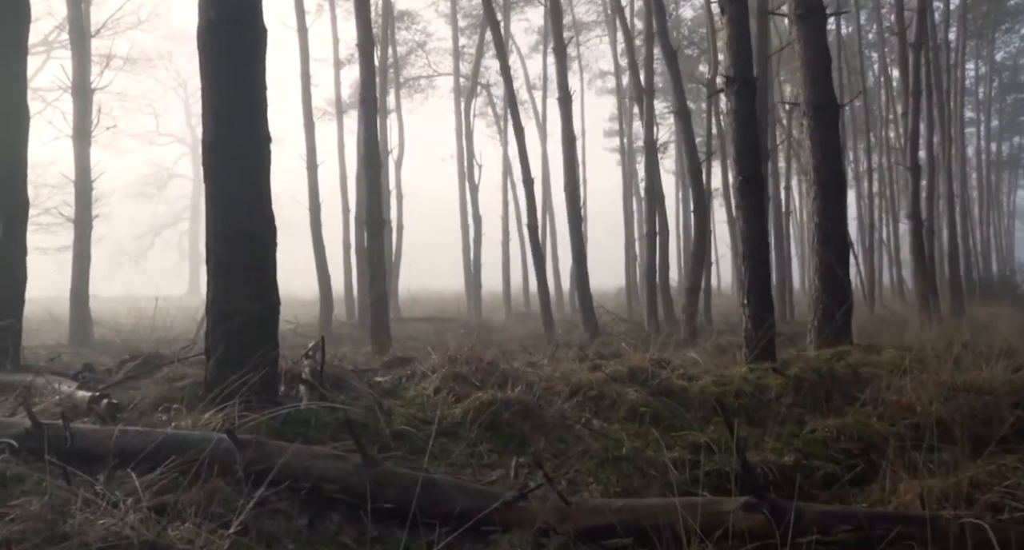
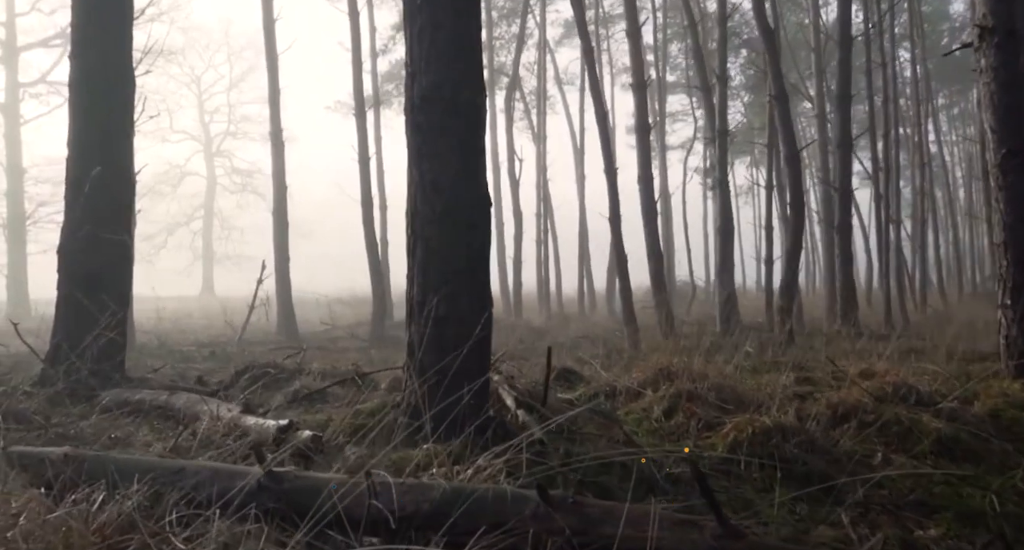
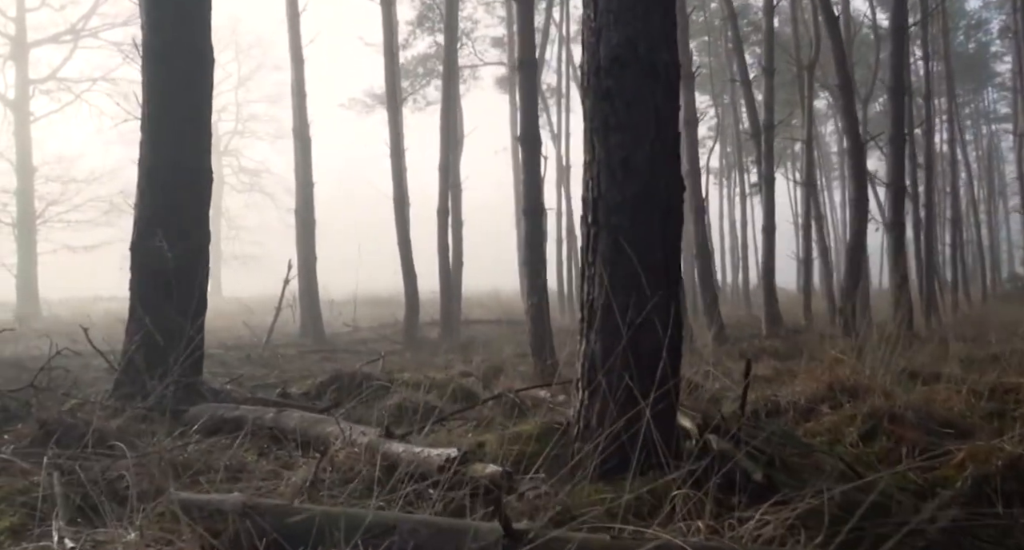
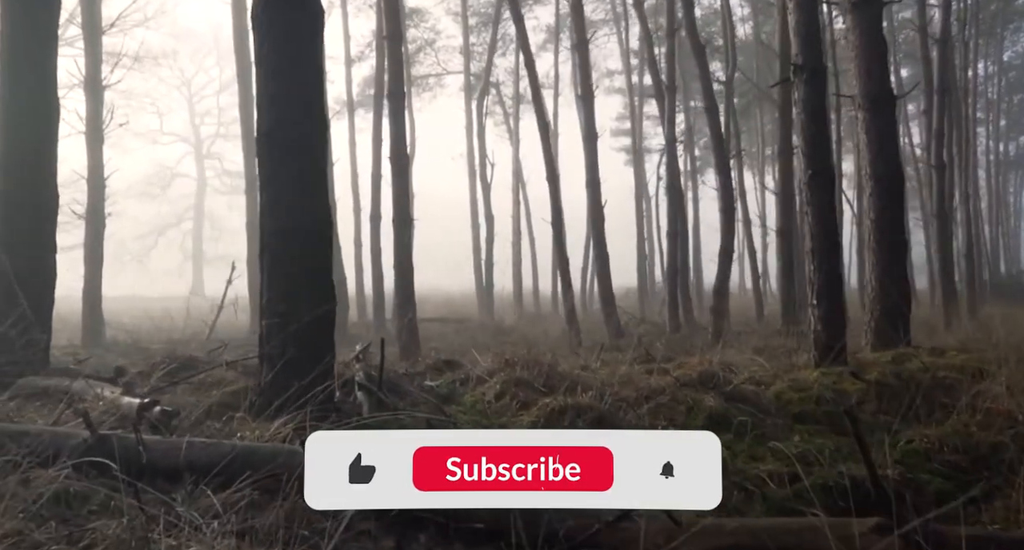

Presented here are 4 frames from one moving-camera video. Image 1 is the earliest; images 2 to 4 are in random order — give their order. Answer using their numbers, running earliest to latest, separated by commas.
4, 2, 3
